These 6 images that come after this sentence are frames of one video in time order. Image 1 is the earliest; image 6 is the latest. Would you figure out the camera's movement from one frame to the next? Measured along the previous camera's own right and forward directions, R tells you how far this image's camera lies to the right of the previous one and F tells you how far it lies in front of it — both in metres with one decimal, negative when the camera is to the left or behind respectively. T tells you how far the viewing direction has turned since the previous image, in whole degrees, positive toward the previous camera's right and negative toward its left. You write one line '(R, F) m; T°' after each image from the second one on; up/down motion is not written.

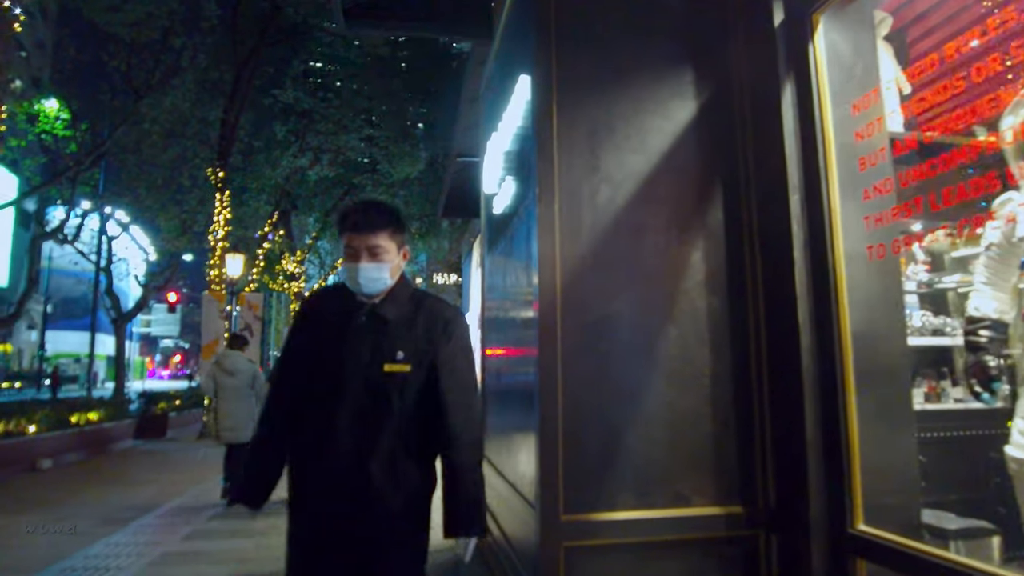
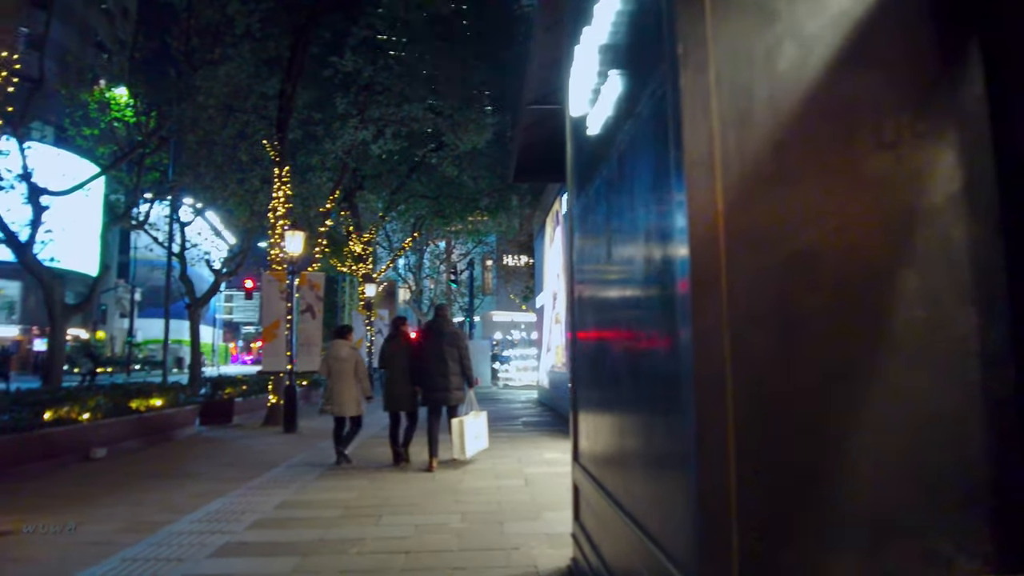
(-0.2, +1.4) m; -6°
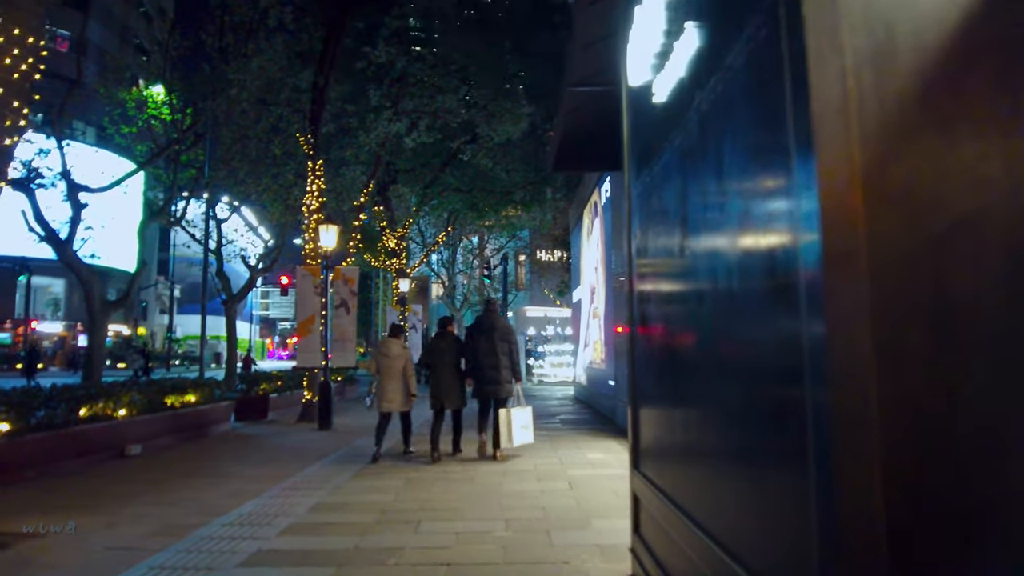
(-0.1, +0.4) m; -3°
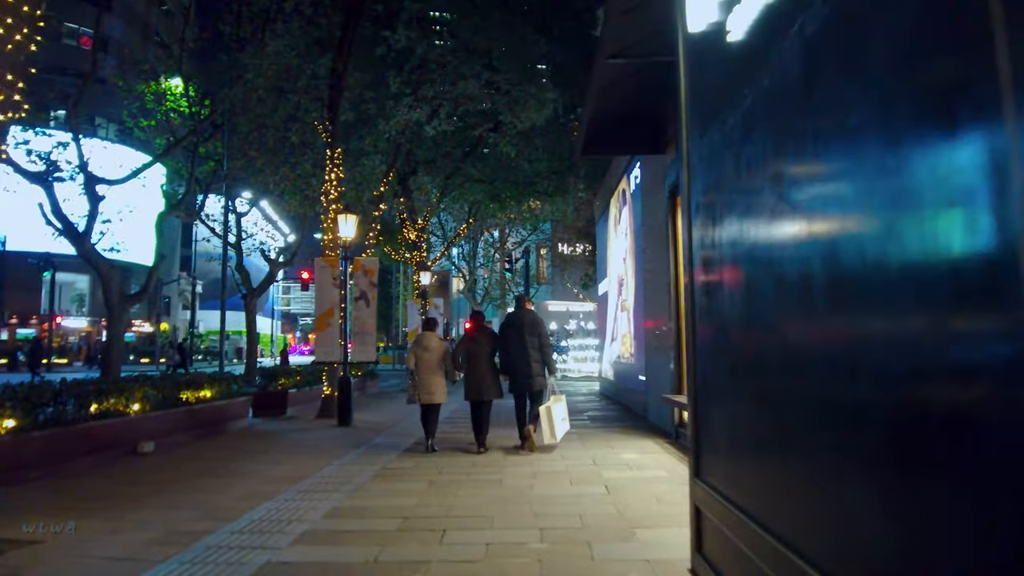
(-0.1, +0.6) m; -2°
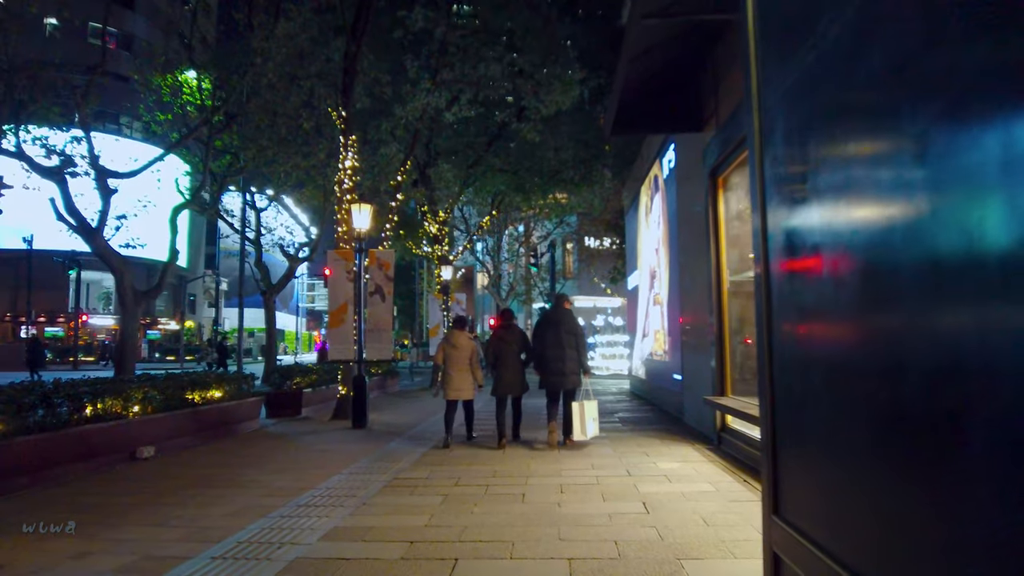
(0.0, +0.9) m; -2°
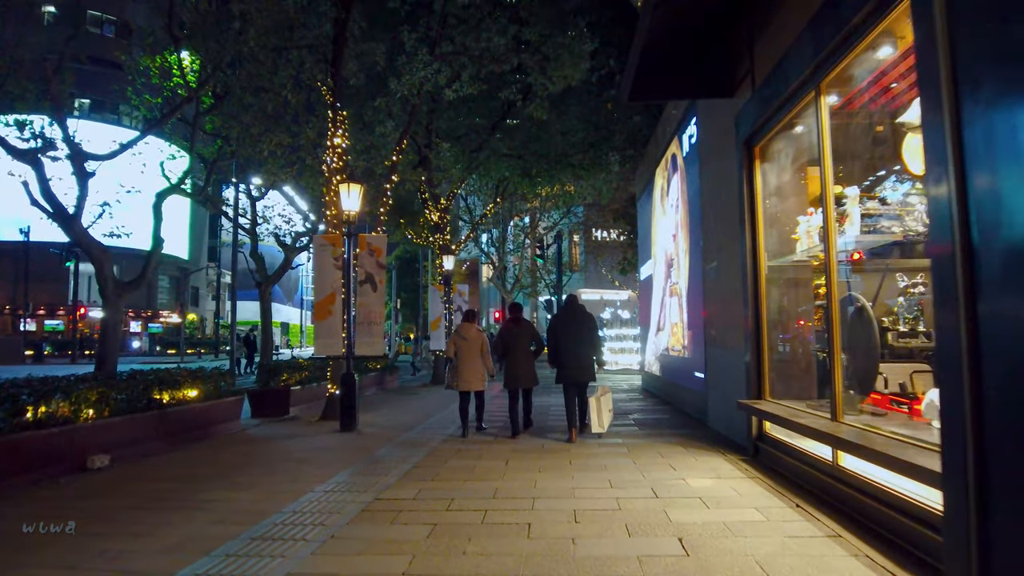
(0.0, +1.2) m; -1°
